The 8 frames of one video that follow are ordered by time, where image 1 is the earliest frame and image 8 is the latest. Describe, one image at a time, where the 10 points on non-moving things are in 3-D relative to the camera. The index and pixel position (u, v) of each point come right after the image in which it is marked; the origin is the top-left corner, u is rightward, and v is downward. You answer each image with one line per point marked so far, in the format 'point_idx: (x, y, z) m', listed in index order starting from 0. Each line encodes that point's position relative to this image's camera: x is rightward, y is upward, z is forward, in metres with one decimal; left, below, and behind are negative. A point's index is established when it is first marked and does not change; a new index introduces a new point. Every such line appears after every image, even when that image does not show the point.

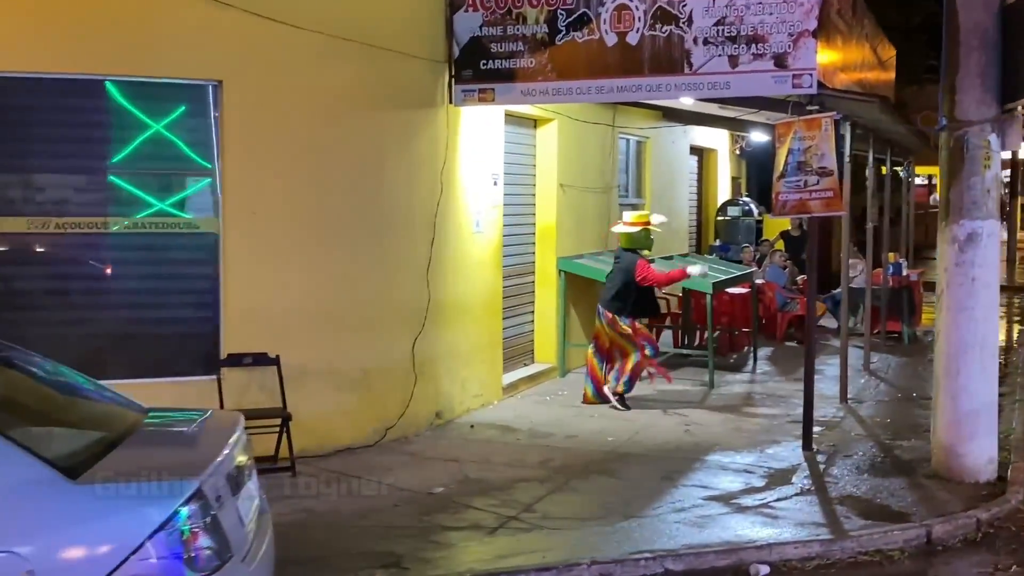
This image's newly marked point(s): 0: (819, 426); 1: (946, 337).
0: (+2.7, -1.2, +8.8) m
1: (+2.9, -0.3, +6.8) m
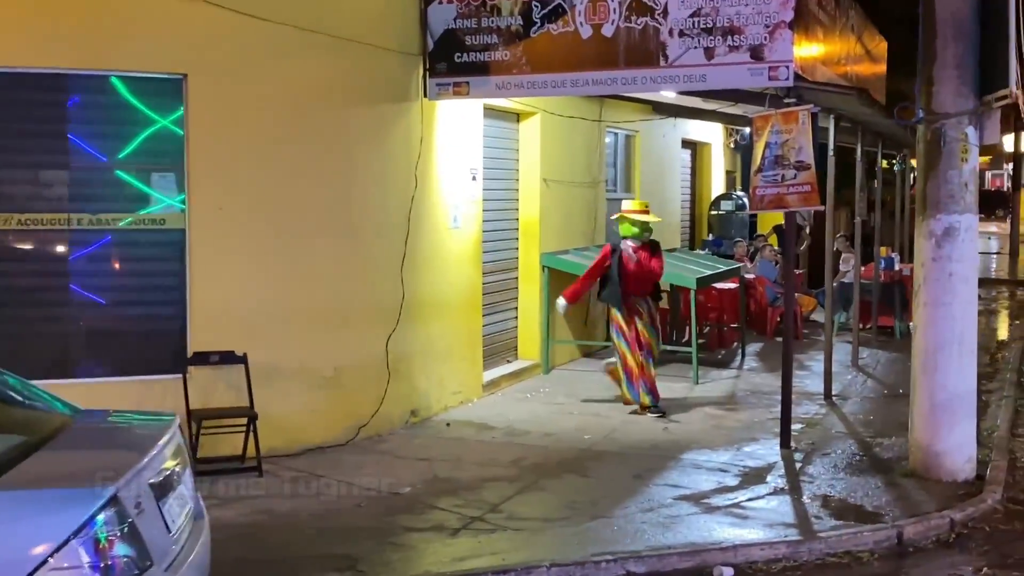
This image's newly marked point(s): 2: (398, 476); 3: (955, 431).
0: (+2.5, -1.2, +8.7) m
1: (+2.7, -0.3, +6.7) m
2: (-0.8, -1.2, +6.7) m
3: (+2.9, -0.9, +6.7) m
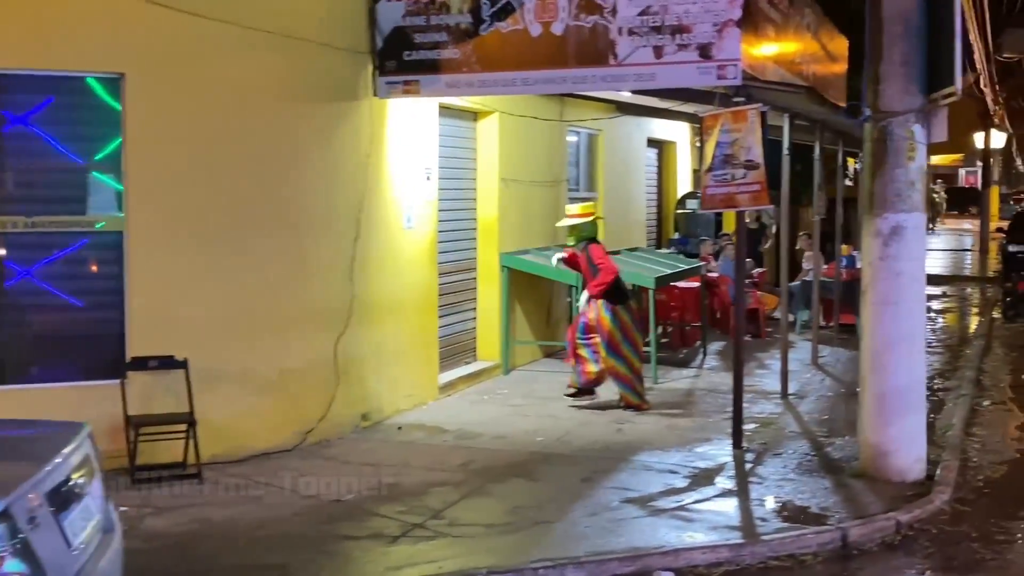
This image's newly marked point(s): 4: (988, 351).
0: (+2.1, -1.2, +8.7) m
1: (+2.4, -0.3, +6.7) m
2: (-1.1, -1.2, +6.5) m
3: (+2.6, -0.9, +6.6) m
4: (+7.2, -1.0, +15.2) m
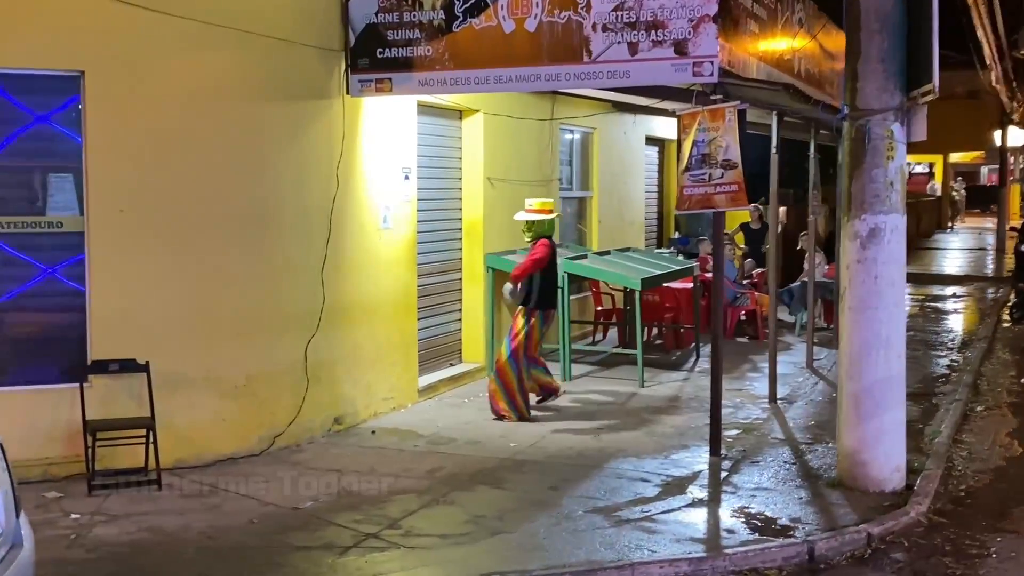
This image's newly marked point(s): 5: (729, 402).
0: (+1.9, -1.2, +8.5) m
1: (+2.2, -0.3, +6.5) m
2: (-1.3, -1.3, +6.4) m
3: (+2.4, -1.0, +6.4) m
4: (+7.1, -1.0, +15.0) m
5: (+2.1, -1.1, +9.9) m
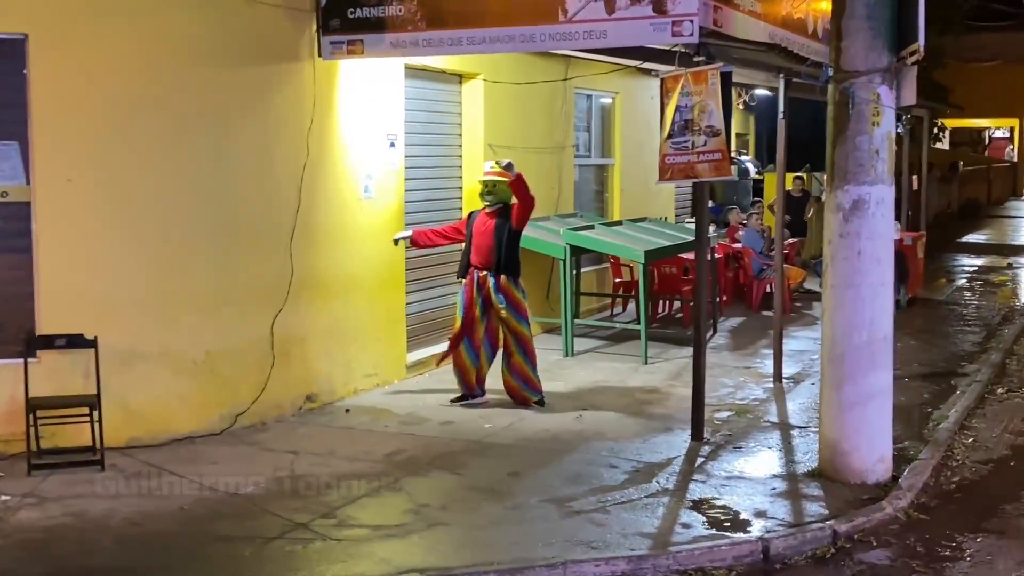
0: (+1.7, -1.0, +8.1) m
1: (+1.9, -0.2, +6.0) m
2: (-1.6, -1.1, +6.1) m
3: (+2.1, -0.8, +6.0) m
4: (+7.3, -0.6, +14.3) m
5: (+2.0, -0.9, +9.4) m
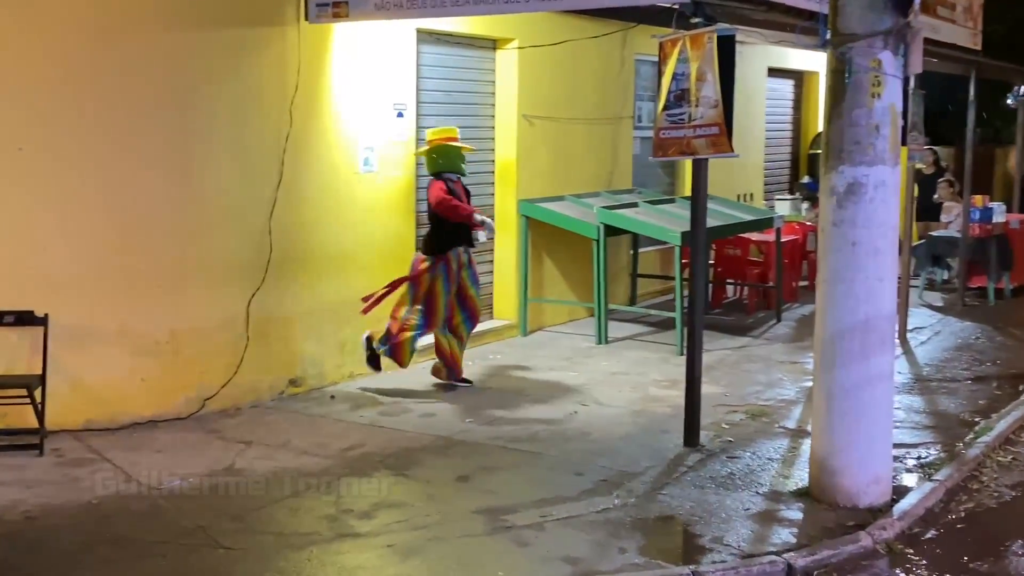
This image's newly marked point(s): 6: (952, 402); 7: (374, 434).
0: (+1.7, -0.9, +7.3) m
1: (+1.6, -0.2, +5.2) m
2: (-1.9, -1.0, +5.8) m
3: (+1.8, -0.8, +5.2) m
4: (+7.9, -0.5, +12.8) m
5: (+2.2, -0.8, +8.6) m
6: (+3.4, -0.9, +7.7) m
7: (-0.9, -0.9, +6.5) m
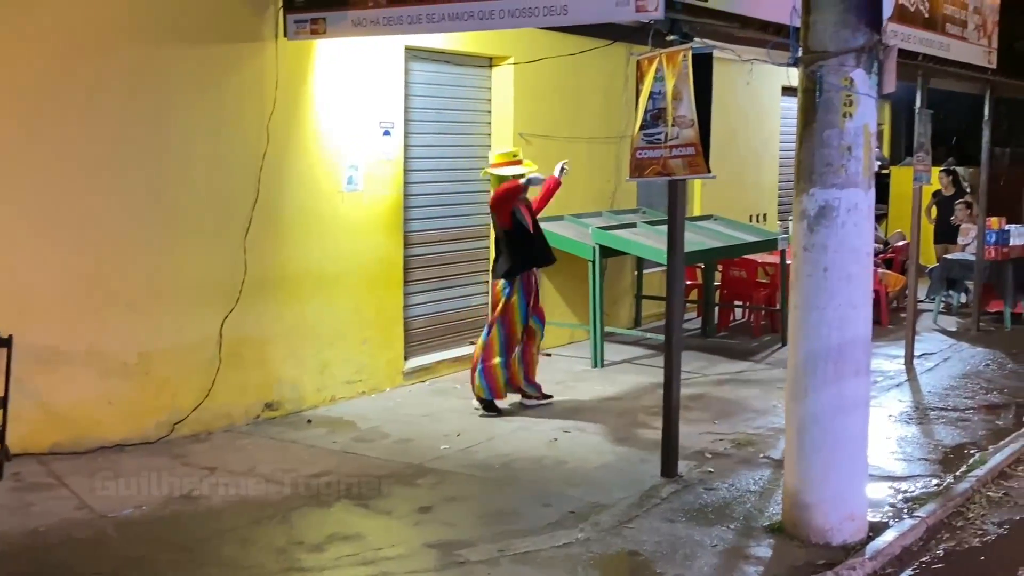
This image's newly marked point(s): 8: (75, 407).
0: (+1.5, -1.1, +7.1) m
1: (+1.4, -0.3, +5.0) m
2: (-2.0, -1.1, +5.7) m
3: (+1.6, -0.9, +5.0) m
4: (+8.0, -0.8, +12.4) m
5: (+2.0, -1.0, +8.4) m
6: (+3.2, -1.1, +7.5) m
7: (-1.0, -1.1, +6.4) m
8: (-2.8, -0.8, +6.4) m
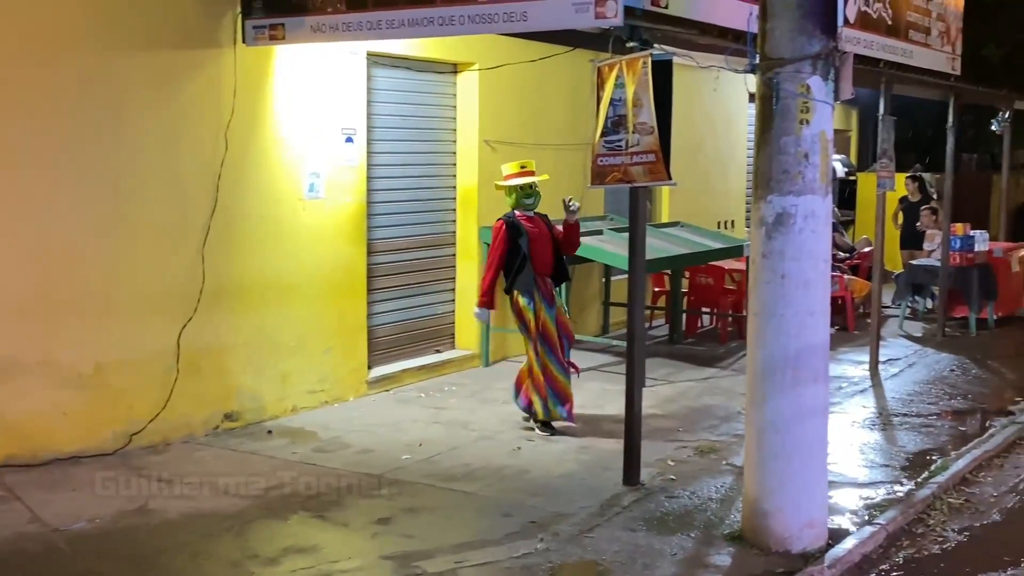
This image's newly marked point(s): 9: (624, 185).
0: (+1.3, -1.1, +7.1) m
1: (+1.2, -0.3, +5.0) m
2: (-2.3, -1.2, +5.6) m
3: (+1.4, -1.0, +4.9) m
4: (+7.6, -0.9, +12.5) m
5: (+1.8, -1.0, +8.4) m
6: (+2.9, -1.1, +7.5) m
7: (-1.3, -1.1, +6.3) m
8: (-3.0, -0.8, +6.3) m
9: (+0.7, +0.6, +5.9) m
